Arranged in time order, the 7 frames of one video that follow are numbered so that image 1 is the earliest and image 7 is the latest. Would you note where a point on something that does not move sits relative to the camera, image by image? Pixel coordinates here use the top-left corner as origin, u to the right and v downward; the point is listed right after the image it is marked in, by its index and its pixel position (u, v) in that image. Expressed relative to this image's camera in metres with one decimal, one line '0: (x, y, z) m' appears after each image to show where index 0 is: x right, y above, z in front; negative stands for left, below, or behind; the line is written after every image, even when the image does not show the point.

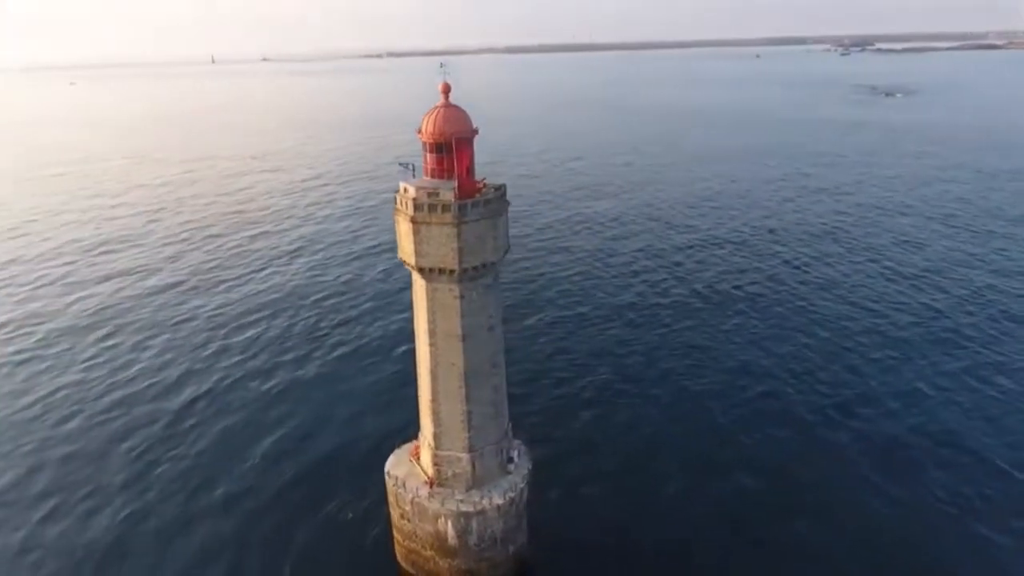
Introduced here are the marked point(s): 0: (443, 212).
0: (-1.7, +1.8, +15.9) m
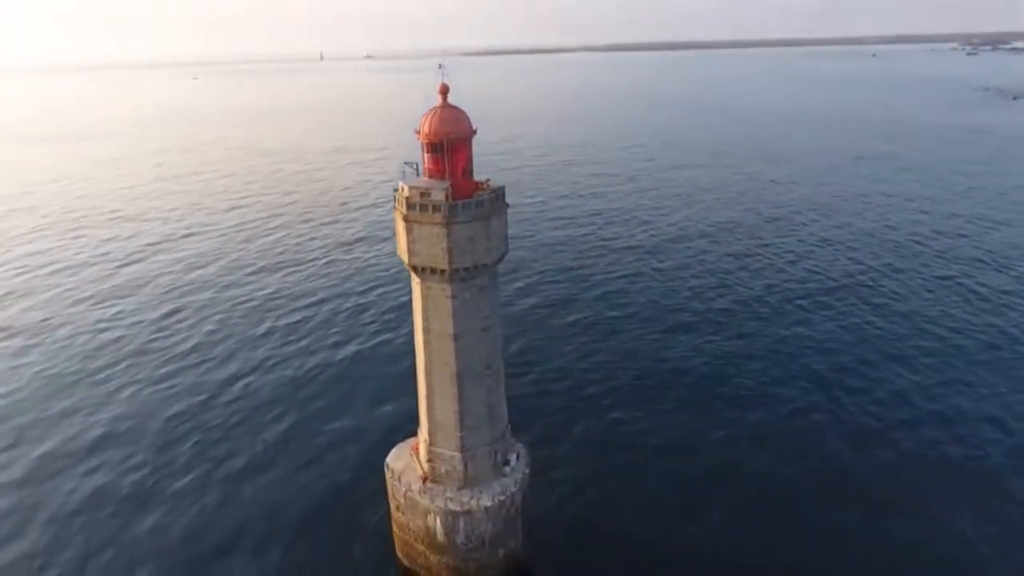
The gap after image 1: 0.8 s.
0: (-2.0, +1.9, +16.0) m
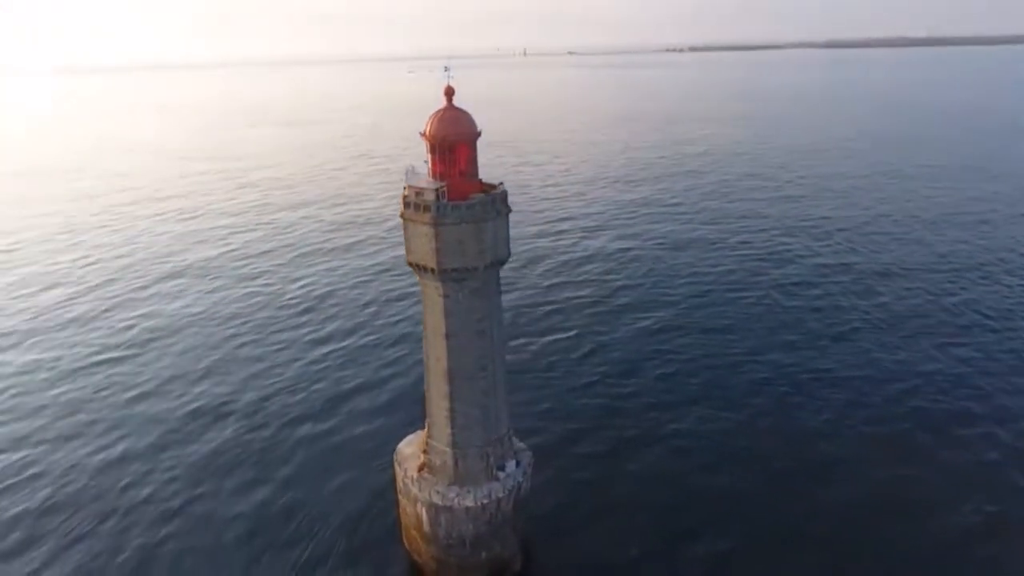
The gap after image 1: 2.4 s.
0: (-2.2, +1.9, +16.3) m
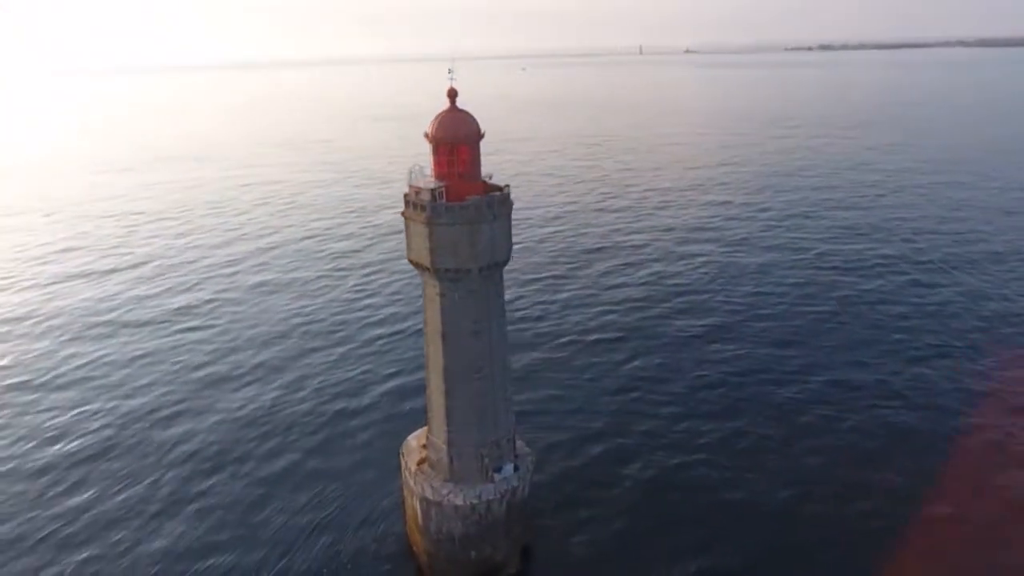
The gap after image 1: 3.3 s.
0: (-2.4, +2.0, +16.6) m
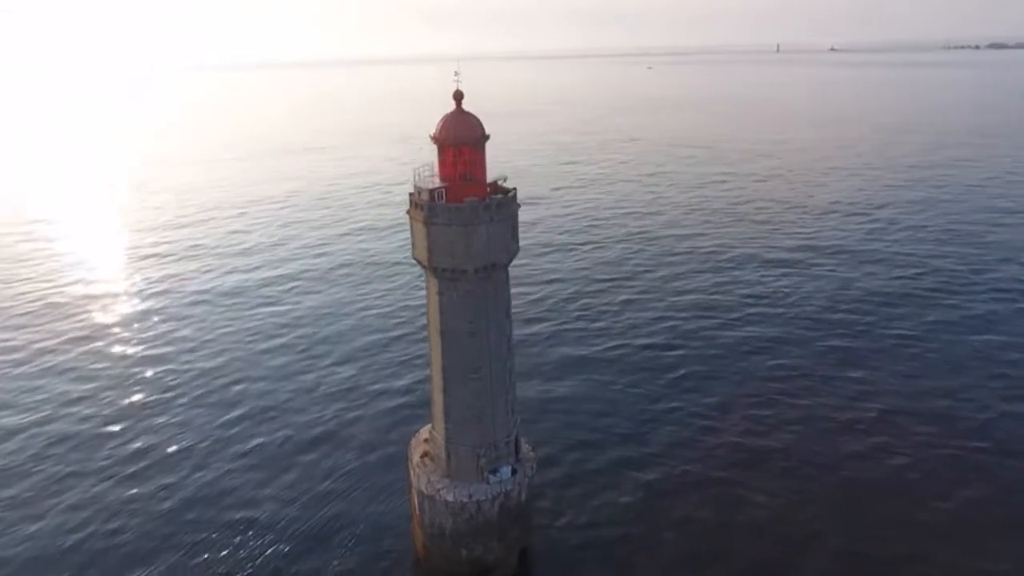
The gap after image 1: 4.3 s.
0: (-2.4, +2.0, +16.9) m
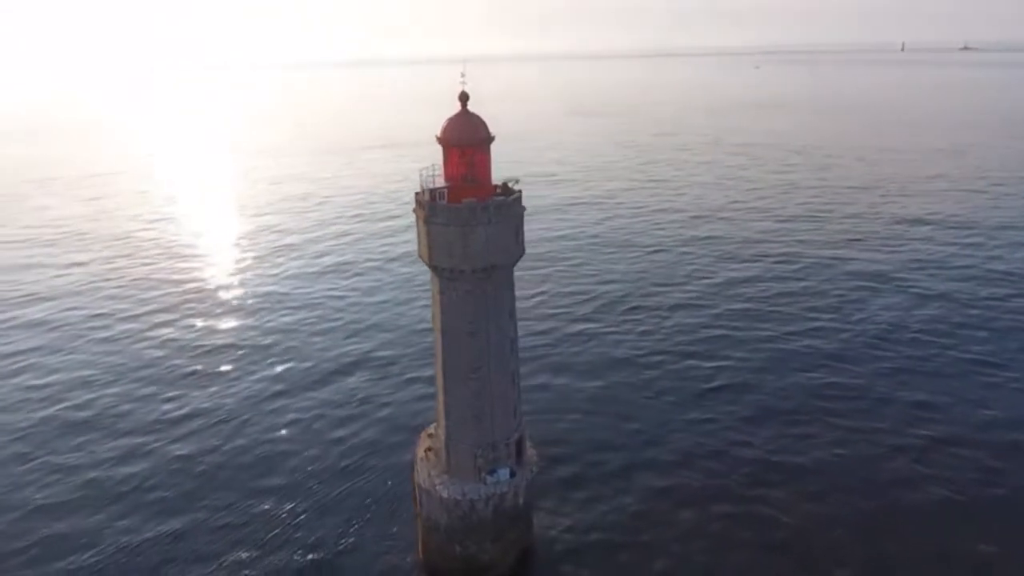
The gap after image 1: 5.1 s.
0: (-2.4, +2.1, +17.1) m
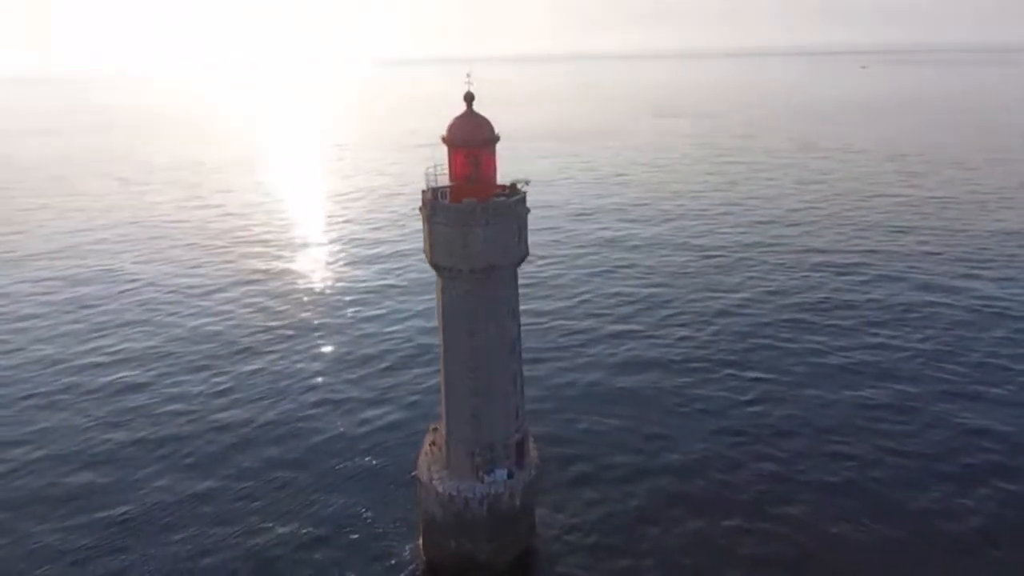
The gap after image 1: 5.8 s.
0: (-2.4, +2.2, +17.4) m
